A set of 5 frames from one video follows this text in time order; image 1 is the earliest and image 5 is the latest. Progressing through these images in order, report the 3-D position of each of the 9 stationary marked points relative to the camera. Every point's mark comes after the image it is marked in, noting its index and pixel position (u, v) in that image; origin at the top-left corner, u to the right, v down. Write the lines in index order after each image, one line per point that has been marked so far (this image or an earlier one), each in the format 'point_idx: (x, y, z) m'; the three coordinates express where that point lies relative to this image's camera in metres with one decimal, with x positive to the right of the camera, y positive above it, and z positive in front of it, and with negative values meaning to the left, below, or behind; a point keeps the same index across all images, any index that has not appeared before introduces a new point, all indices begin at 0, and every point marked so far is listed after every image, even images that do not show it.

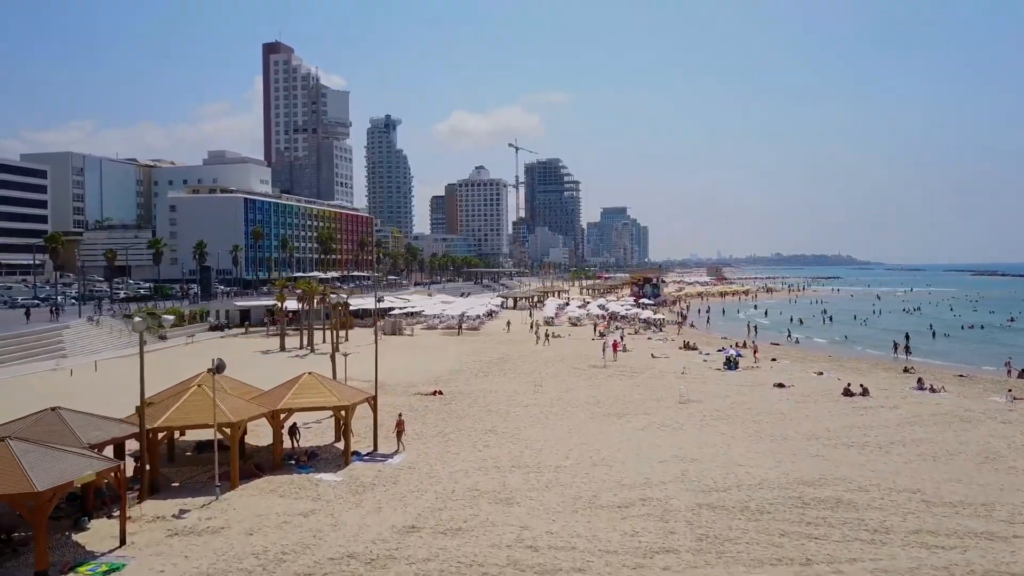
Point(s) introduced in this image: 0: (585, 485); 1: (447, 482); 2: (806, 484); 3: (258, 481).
0: (+1.7, -4.5, +18.3) m
1: (-1.5, -4.6, +18.7) m
2: (+6.7, -4.5, +18.2) m
3: (-5.9, -4.5, +18.4) m
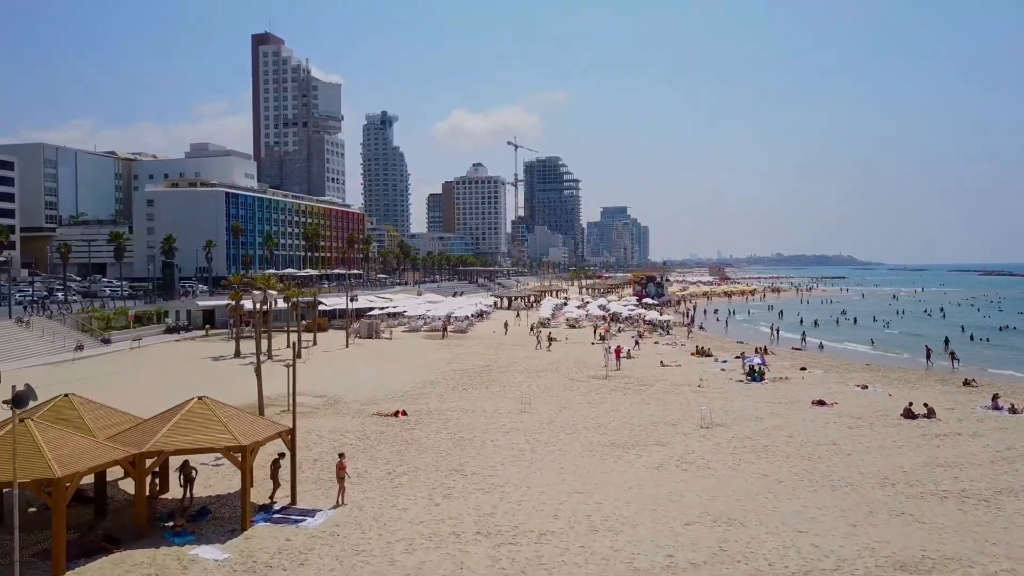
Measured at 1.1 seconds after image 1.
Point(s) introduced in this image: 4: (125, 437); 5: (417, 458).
0: (+1.1, -4.4, +12.5) m
1: (-2.1, -4.5, +12.9) m
2: (+6.1, -4.4, +12.3) m
3: (-6.5, -4.3, +12.5) m
4: (-7.1, -2.8, +14.7) m
5: (-2.4, -4.2, +19.8) m
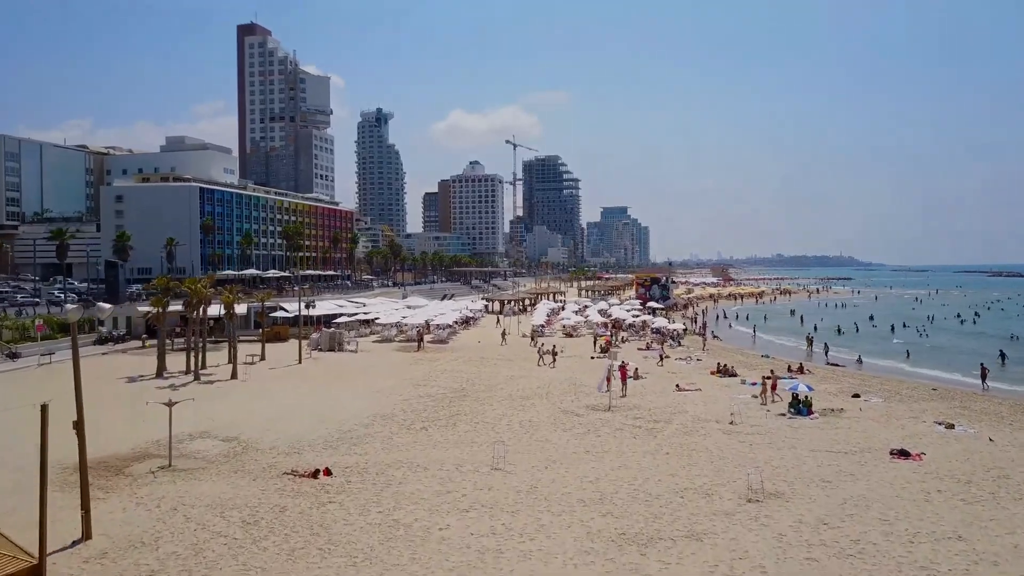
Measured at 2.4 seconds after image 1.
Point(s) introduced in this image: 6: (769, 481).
0: (+0.3, -4.6, +5.3) m
1: (-2.9, -4.6, +5.7) m
2: (+5.3, -4.6, +5.2) m
3: (-7.3, -4.5, +5.4) m
4: (-7.9, -3.0, +7.6) m
5: (-3.1, -4.4, +12.6) m
6: (+5.5, -4.2, +17.1) m
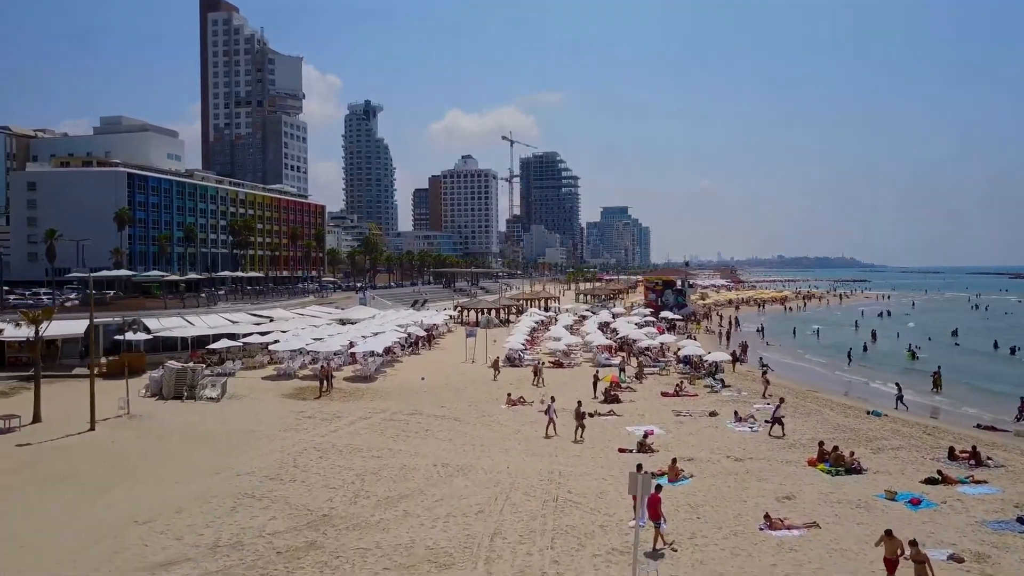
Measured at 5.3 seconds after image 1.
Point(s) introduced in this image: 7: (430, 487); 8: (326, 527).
0: (-1.3, -5.0, -10.5) m
1: (-4.5, -5.0, -10.1) m
2: (+3.7, -4.9, -10.7) m
3: (-8.9, -4.9, -10.4) m
4: (-9.5, -3.3, -8.3) m
5: (-4.8, -4.8, -3.2) m
6: (+3.9, -4.5, +1.3) m
7: (-1.8, -4.3, +17.2) m
8: (-3.4, -4.3, +14.6) m
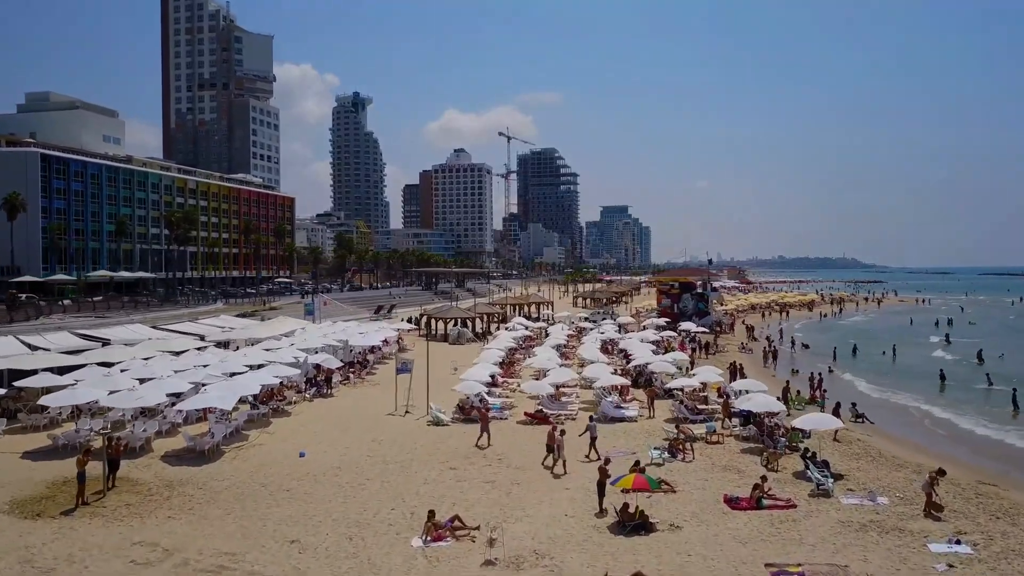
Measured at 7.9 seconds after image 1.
0: (-2.6, -5.2, -24.2) m
1: (-5.8, -5.2, -23.7) m
2: (+2.4, -5.2, -24.3) m
3: (-10.2, -5.1, -24.1) m
4: (-10.8, -3.5, -21.9) m
5: (-6.0, -5.0, -16.8) m
6: (+2.6, -4.8, -12.3) m
7: (-3.1, -4.5, +3.5) m
8: (-4.7, -4.6, +1.0) m
